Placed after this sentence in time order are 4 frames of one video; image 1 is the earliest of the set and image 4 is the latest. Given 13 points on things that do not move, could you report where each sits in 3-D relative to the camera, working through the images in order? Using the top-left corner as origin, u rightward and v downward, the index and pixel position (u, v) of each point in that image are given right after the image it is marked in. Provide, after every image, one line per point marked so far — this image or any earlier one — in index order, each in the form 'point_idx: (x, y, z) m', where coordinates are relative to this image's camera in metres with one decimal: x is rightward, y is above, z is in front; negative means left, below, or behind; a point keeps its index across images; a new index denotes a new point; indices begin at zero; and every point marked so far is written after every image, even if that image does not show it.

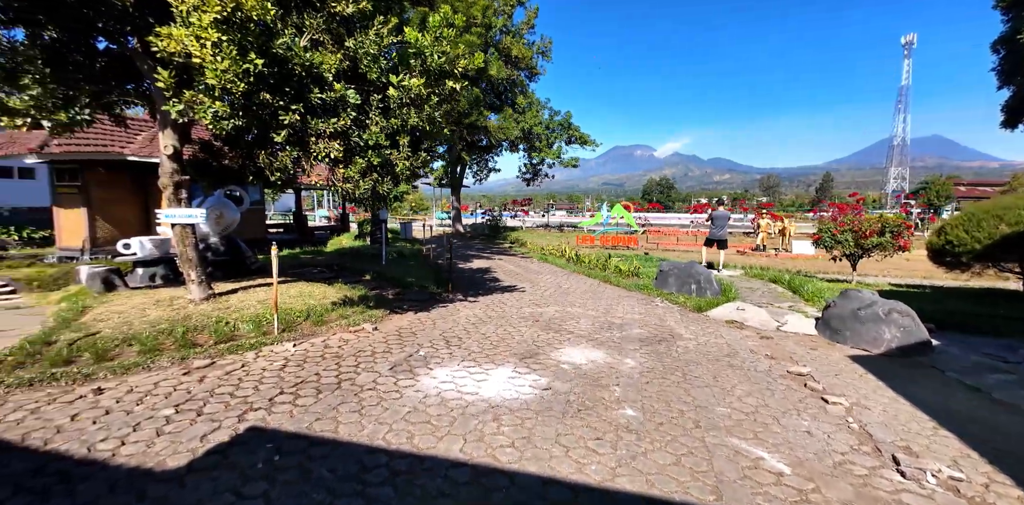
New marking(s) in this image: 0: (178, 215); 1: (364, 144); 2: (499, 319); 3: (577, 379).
0: (-4.6, +0.5, +6.1) m
1: (-1.8, +1.3, +5.2) m
2: (-0.2, -1.1, +6.9) m
3: (+0.7, -1.4, +4.6) m
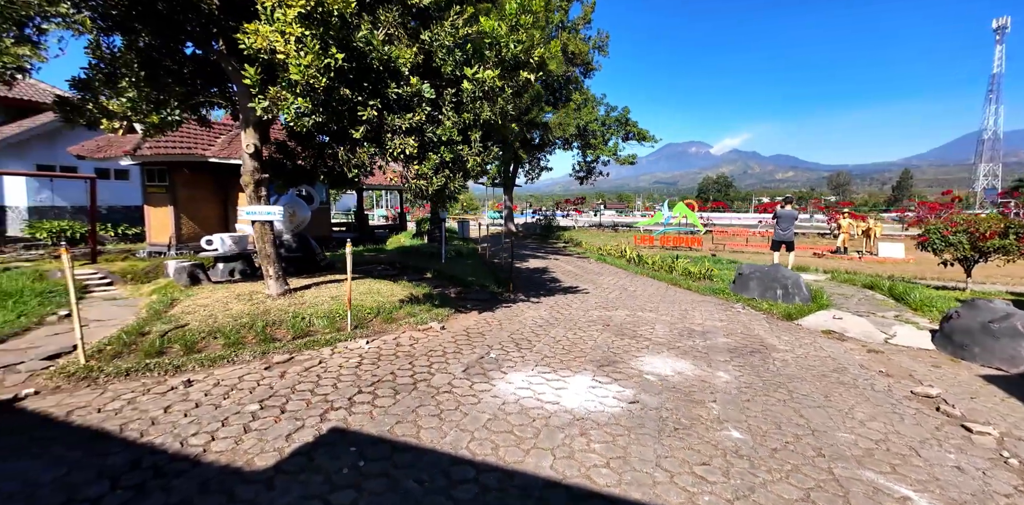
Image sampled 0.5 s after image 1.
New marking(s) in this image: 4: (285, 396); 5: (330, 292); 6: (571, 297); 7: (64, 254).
0: (-3.6, +0.6, +6.2) m
1: (-0.9, +1.3, +5.1) m
2: (+0.8, -1.1, +6.6) m
3: (+1.5, -1.4, +4.2) m
4: (-2.1, -1.3, +4.0) m
5: (-3.0, -0.6, +7.2) m
6: (+1.1, -0.9, +8.4) m
7: (-4.9, 0.0, +4.8) m
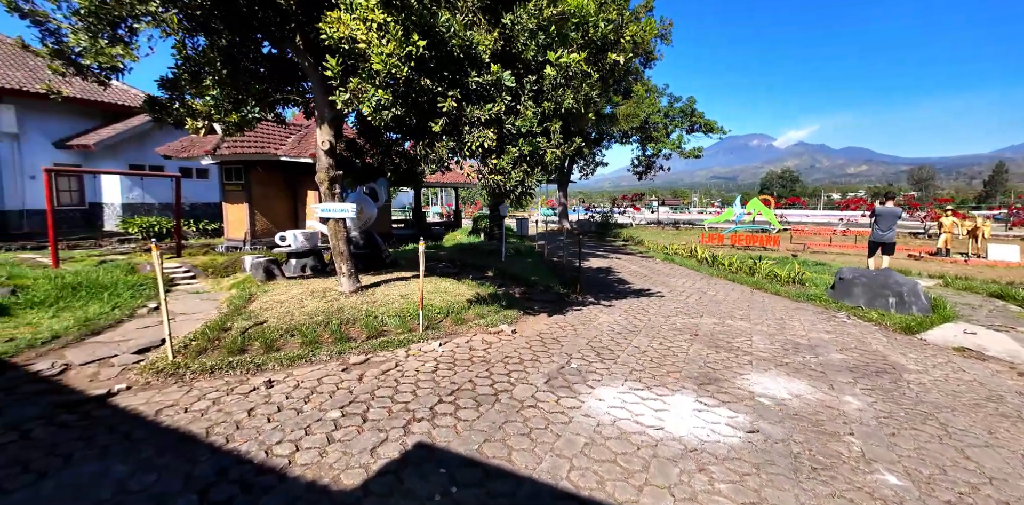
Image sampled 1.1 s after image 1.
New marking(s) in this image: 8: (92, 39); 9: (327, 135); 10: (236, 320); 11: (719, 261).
0: (-2.5, +0.6, +6.2) m
1: (+0.1, +1.3, +4.7) m
2: (+1.9, -1.1, +6.1) m
3: (+2.3, -1.4, +3.6) m
4: (-1.3, -1.3, +3.8) m
5: (-1.8, -0.6, +7.1) m
6: (+2.4, -0.9, +7.8) m
7: (-4.0, 0.0, +4.9) m
8: (-5.0, +2.5, +5.1) m
9: (-2.6, +1.6, +6.2) m
10: (-3.6, -0.9, +5.7) m
11: (+5.9, -0.2, +12.4) m
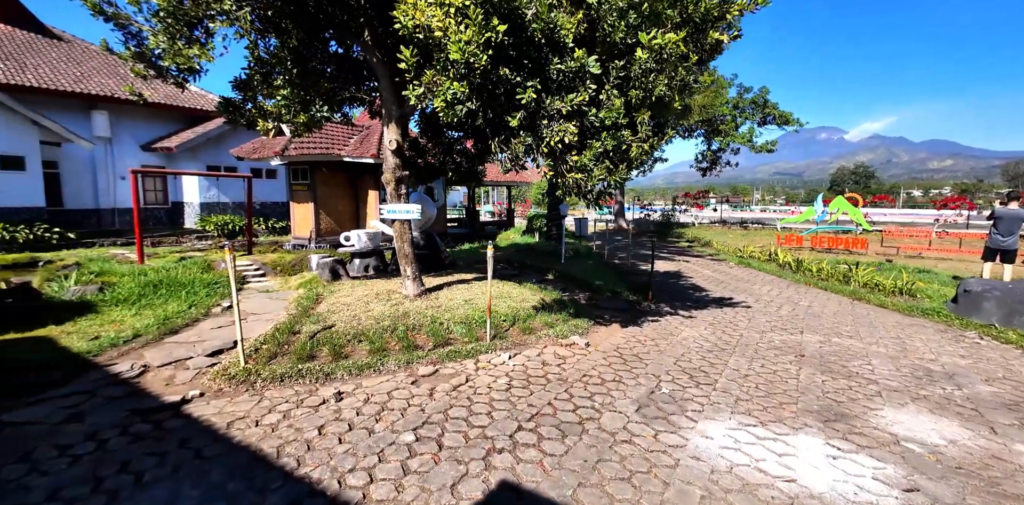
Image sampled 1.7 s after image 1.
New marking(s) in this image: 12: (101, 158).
0: (-1.5, +0.6, +6.0) m
1: (+0.9, +1.3, +4.2) m
2: (+2.8, -1.2, +5.4) m
3: (+2.9, -1.5, +2.9) m
4: (-0.6, -1.4, +3.5) m
5: (-0.7, -0.6, +6.8) m
6: (+3.5, -1.0, +7.1) m
7: (-3.1, 0.0, +4.9) m
8: (-4.0, +2.5, +5.2) m
9: (-1.6, +1.6, +5.9) m
10: (-2.7, -0.9, +5.6) m
11: (+7.5, -0.3, +11.2) m
12: (-13.8, +3.2, +14.7) m
